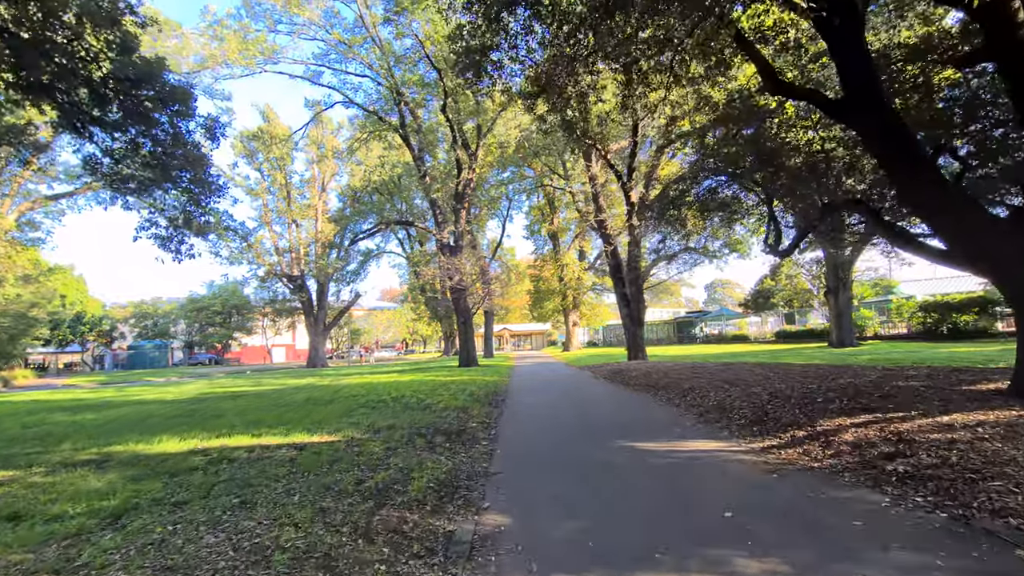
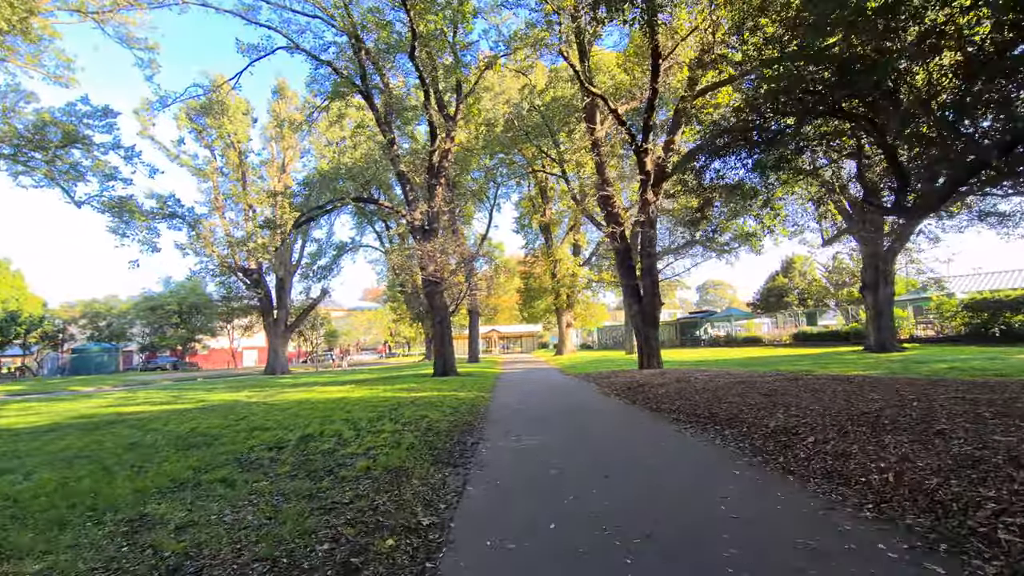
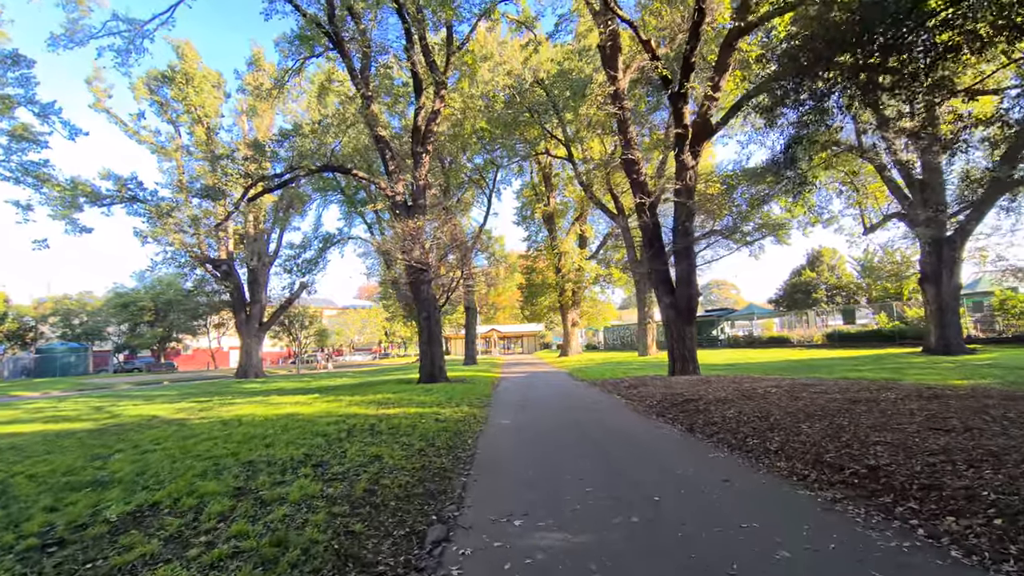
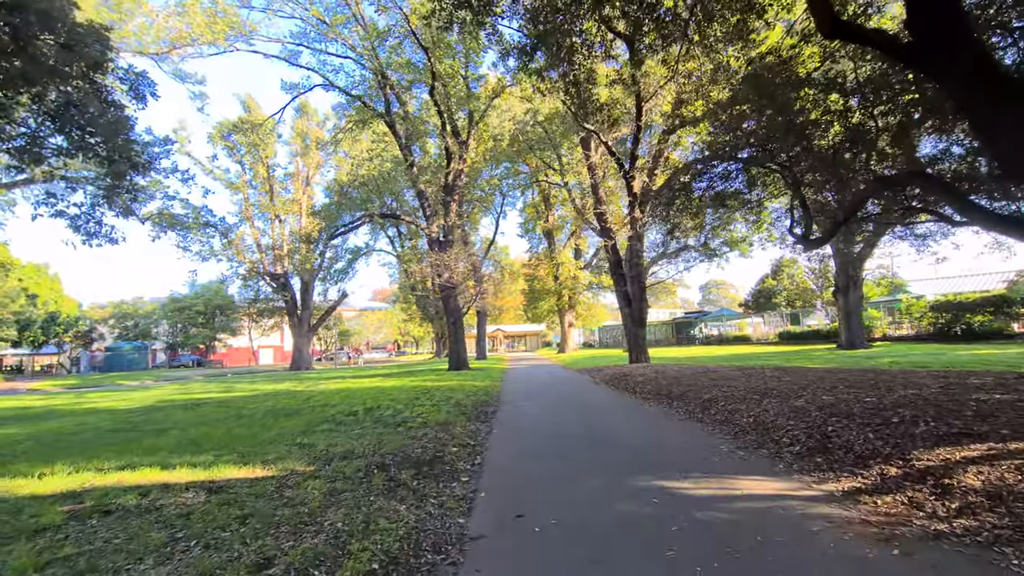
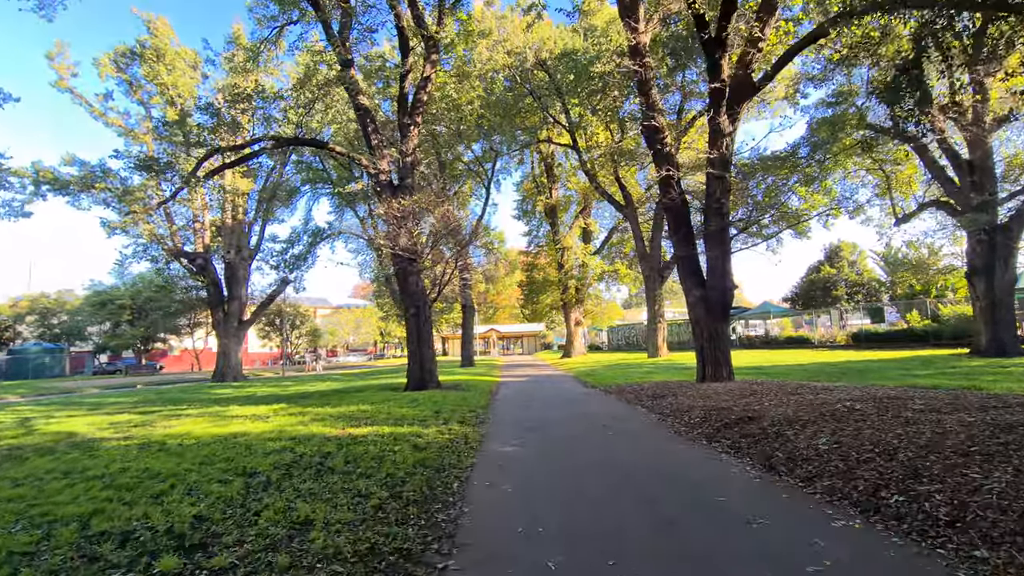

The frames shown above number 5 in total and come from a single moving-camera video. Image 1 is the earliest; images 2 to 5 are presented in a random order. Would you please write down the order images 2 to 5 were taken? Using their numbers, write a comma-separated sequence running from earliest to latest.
4, 2, 3, 5
